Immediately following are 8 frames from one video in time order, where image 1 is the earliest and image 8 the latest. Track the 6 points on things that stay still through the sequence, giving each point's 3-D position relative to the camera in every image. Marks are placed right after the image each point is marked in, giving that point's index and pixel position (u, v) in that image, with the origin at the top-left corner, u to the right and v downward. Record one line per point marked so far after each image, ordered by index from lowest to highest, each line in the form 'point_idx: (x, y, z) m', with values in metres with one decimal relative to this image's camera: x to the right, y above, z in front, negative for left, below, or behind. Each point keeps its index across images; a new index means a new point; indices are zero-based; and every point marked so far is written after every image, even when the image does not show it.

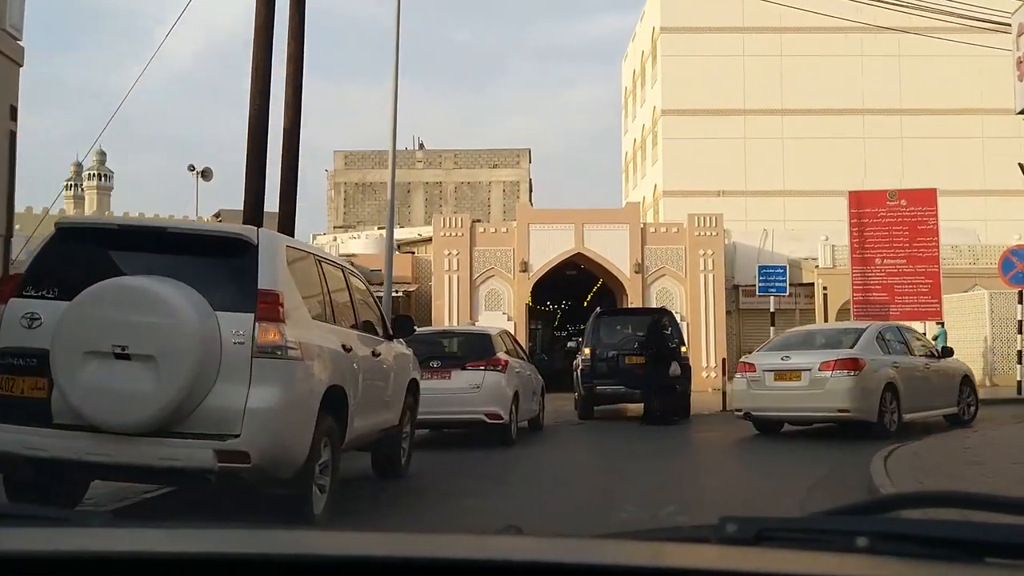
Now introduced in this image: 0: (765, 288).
0: (+5.1, 0.0, +19.5) m
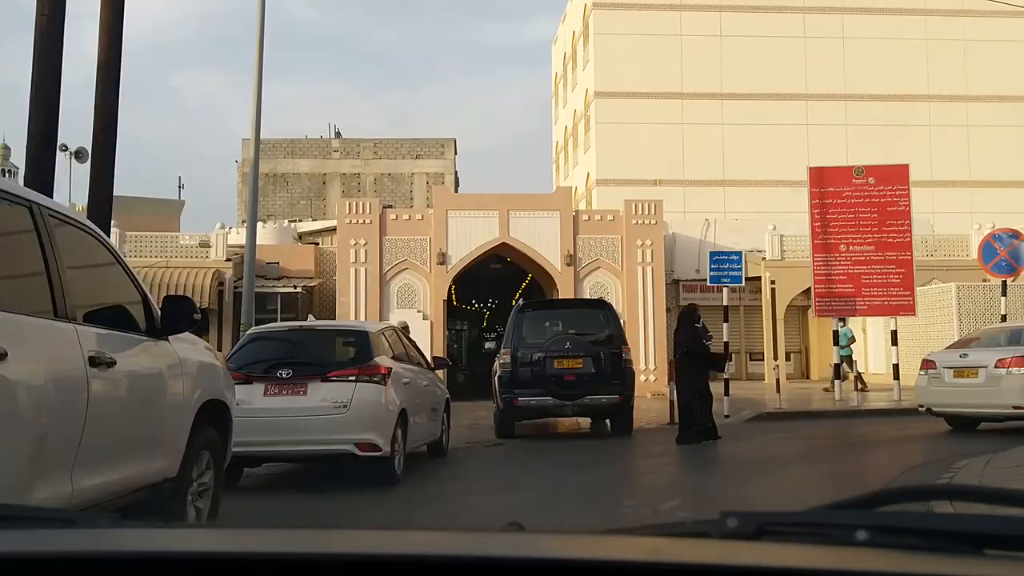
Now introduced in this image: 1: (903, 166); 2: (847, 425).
0: (+3.5, +0.2, +16.6) m
1: (+7.3, +2.3, +18.1) m
2: (+5.5, -2.2, +16.0) m
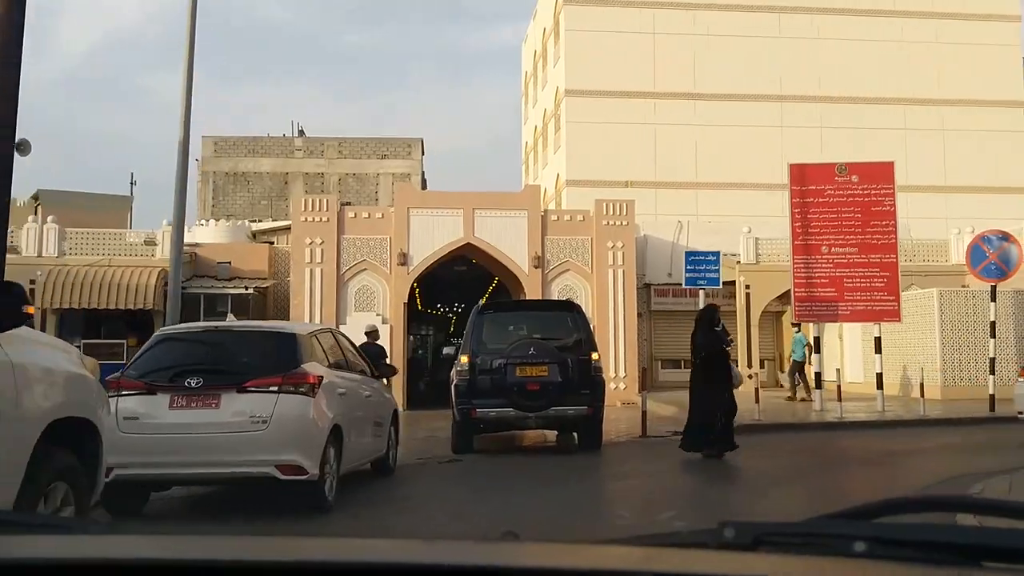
0: (+2.9, +0.1, +15.5) m
1: (+6.7, +2.2, +17.2) m
2: (+4.9, -2.2, +14.9) m
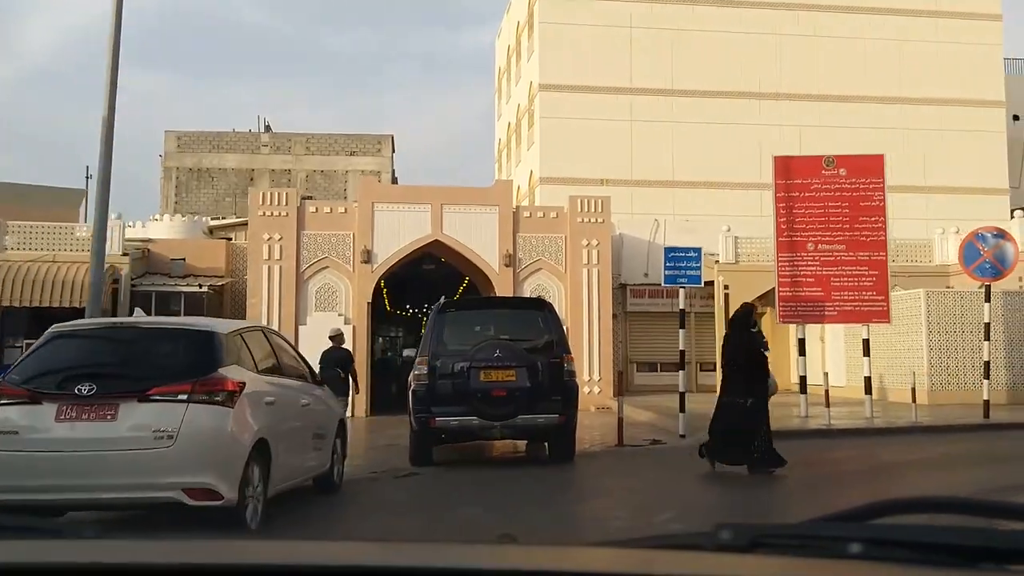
0: (+2.4, +0.2, +14.5) m
1: (+6.1, +2.2, +16.2) m
2: (+4.4, -2.2, +13.9) m
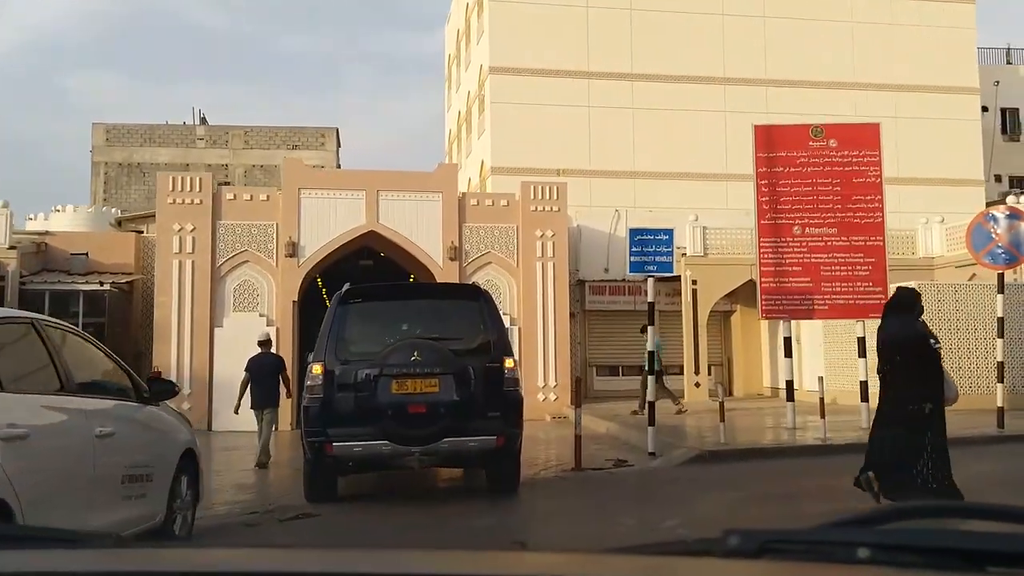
0: (+1.6, +0.3, +12.1) m
1: (+5.2, +2.4, +14.0) m
2: (+3.6, -2.1, +11.7) m
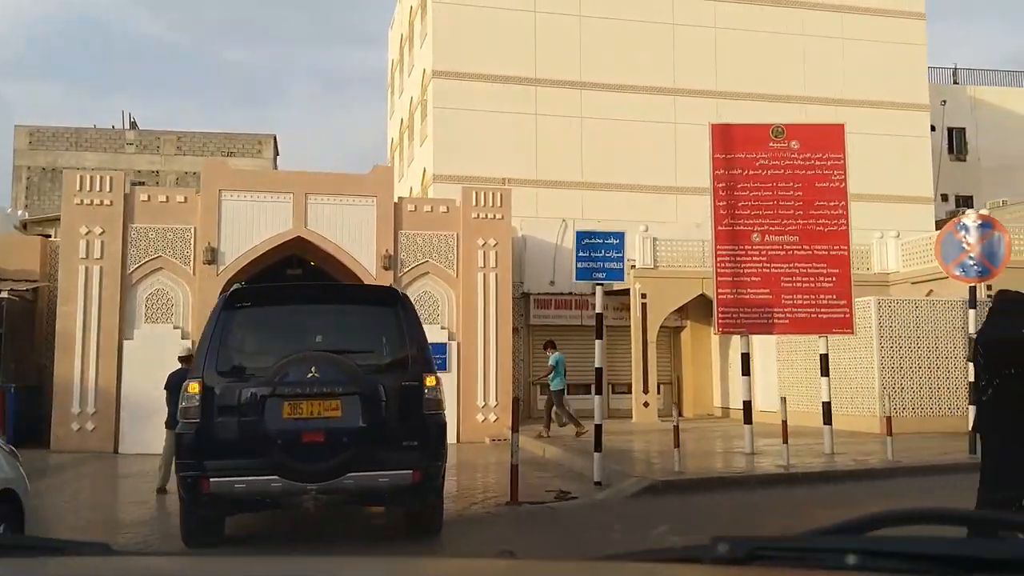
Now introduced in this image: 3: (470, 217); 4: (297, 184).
0: (+0.8, +0.2, +10.9) m
1: (+4.4, +2.2, +13.0) m
2: (+2.9, -2.2, +10.5) m
3: (-0.9, +1.4, +19.7) m
4: (-4.2, +2.0, +19.0) m
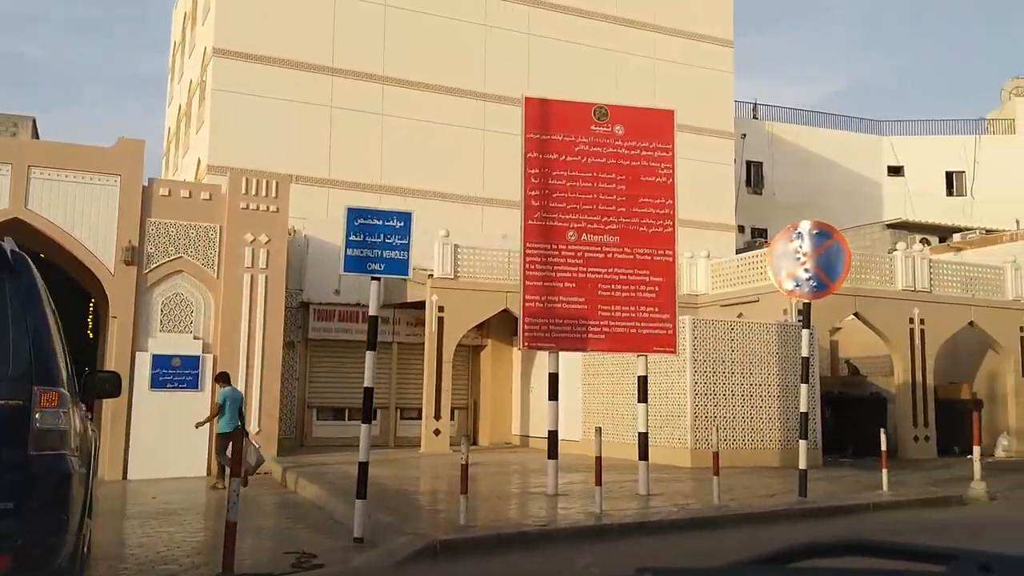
0: (-1.3, +0.2, +8.4) m
1: (+1.8, +2.1, +11.2) m
2: (+0.7, -2.2, +8.3) m
3: (-4.7, +1.4, +16.7) m
4: (-7.8, +2.1, +15.3) m
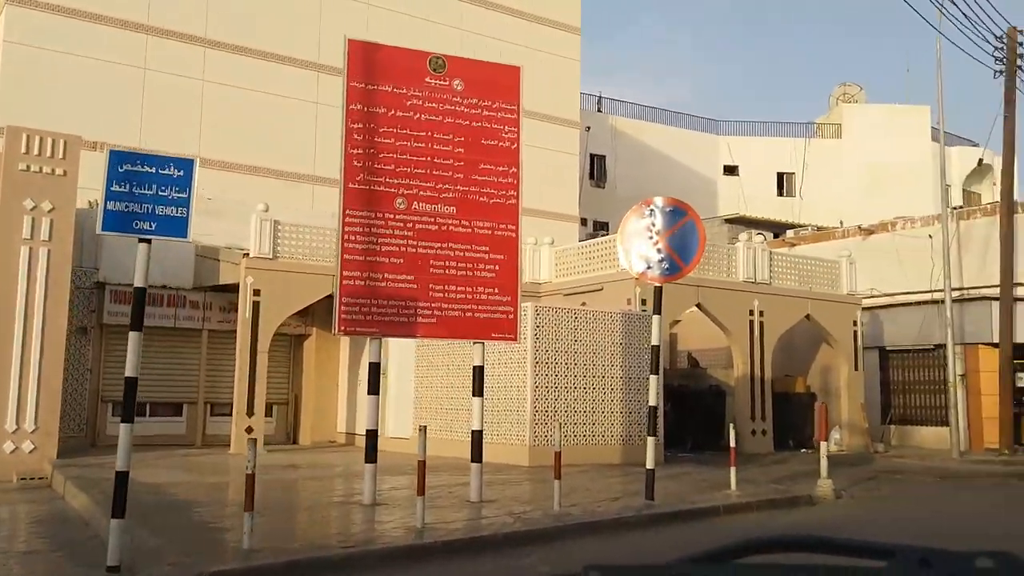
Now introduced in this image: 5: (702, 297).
0: (-2.7, +0.5, +6.7) m
1: (0.0, +2.3, +10.0) m
2: (-0.8, -2.0, +6.9) m
3: (-7.4, +1.8, +14.4) m
4: (-10.2, +2.5, +12.5) m
5: (+3.8, -0.2, +19.2) m
